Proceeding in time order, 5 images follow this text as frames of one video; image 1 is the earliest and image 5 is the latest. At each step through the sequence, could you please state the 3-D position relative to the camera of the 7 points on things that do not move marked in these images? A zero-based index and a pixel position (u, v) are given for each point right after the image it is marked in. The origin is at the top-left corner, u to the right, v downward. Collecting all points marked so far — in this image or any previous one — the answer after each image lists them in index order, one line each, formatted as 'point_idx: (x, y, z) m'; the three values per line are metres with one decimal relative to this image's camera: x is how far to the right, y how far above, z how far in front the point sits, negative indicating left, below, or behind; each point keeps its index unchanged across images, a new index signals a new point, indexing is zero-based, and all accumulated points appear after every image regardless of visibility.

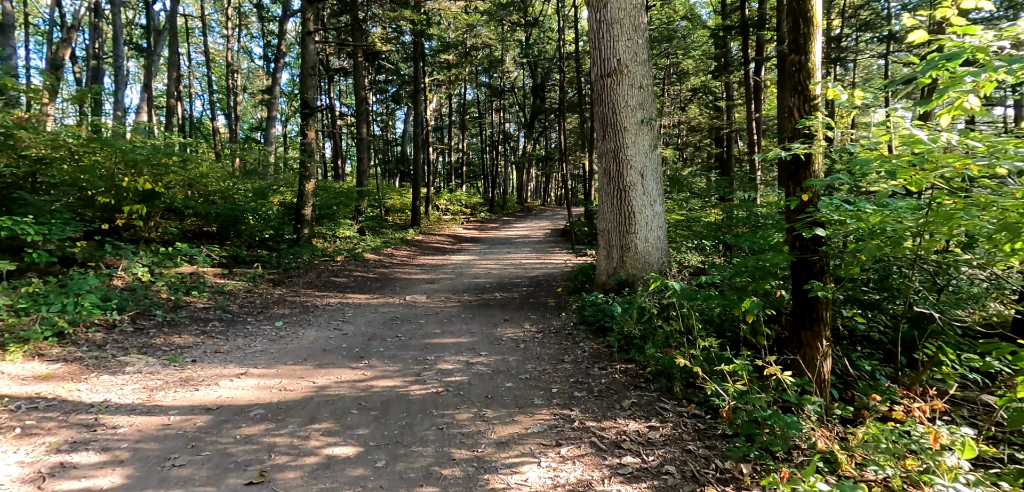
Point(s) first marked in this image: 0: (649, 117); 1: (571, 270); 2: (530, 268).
0: (+1.9, +1.8, +7.2) m
1: (+1.4, -0.6, +12.2) m
2: (+0.5, -0.6, +14.7) m
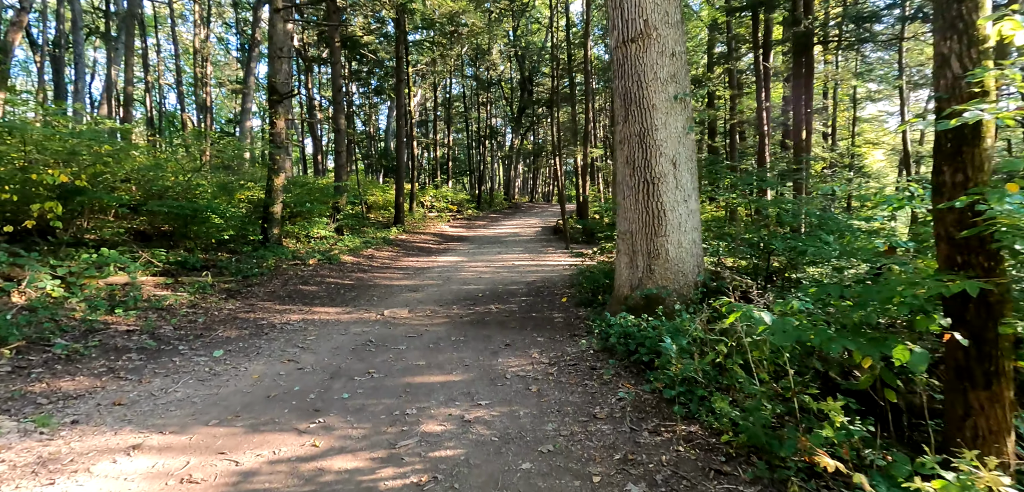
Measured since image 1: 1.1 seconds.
0: (+1.9, +1.7, +5.9) m
1: (+1.3, -0.6, +10.8) m
2: (+0.3, -0.7, +13.3) m
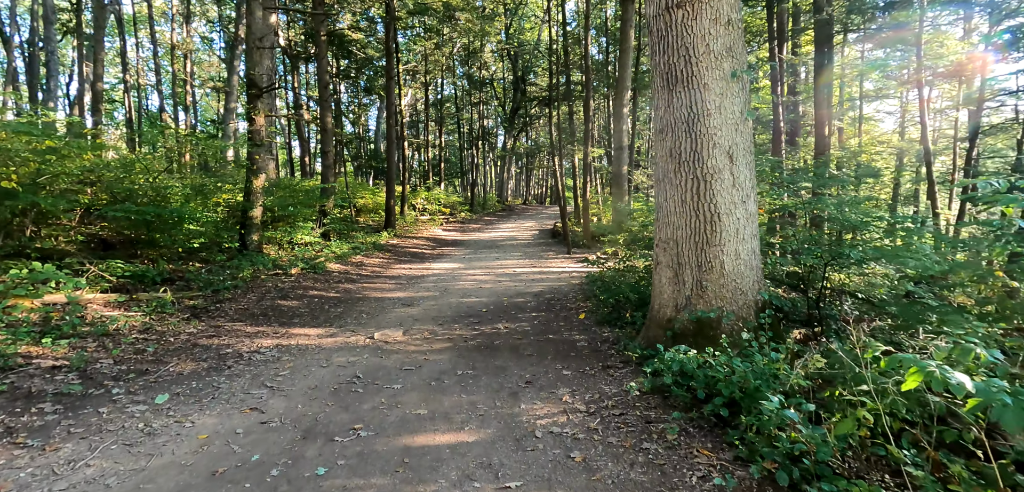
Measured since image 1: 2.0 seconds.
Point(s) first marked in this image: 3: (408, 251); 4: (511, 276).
0: (+2.1, +1.6, +4.8) m
1: (+1.4, -0.8, +9.7) m
2: (+0.4, -0.8, +12.2) m
3: (-3.6, -0.2, +18.2) m
4: (0.0, -0.8, +12.9) m
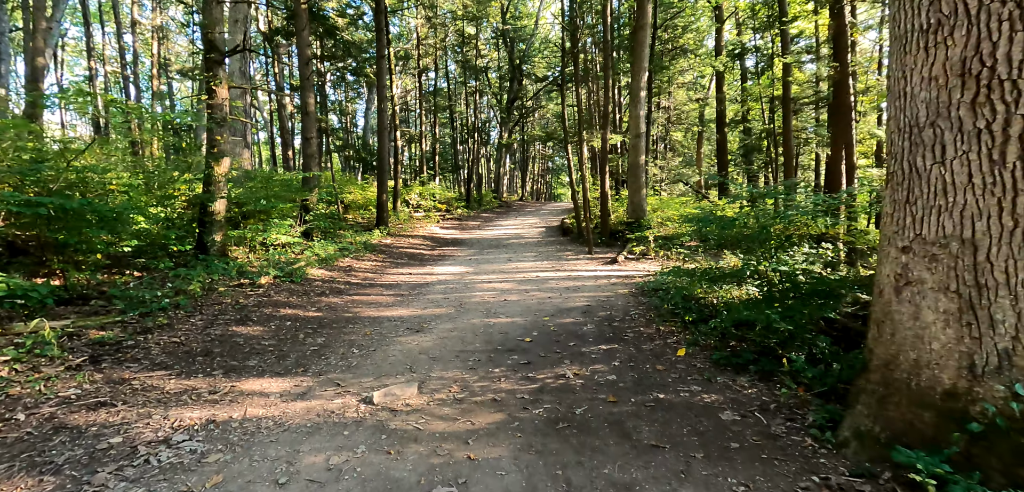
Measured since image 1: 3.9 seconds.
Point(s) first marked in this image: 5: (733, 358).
0: (+2.7, +1.6, +2.3) m
1: (+2.0, -0.8, +7.3) m
2: (+0.9, -0.8, +9.7) m
3: (-3.2, -0.2, +15.7) m
4: (+0.5, -0.8, +10.5) m
5: (+1.9, -0.9, +4.6) m
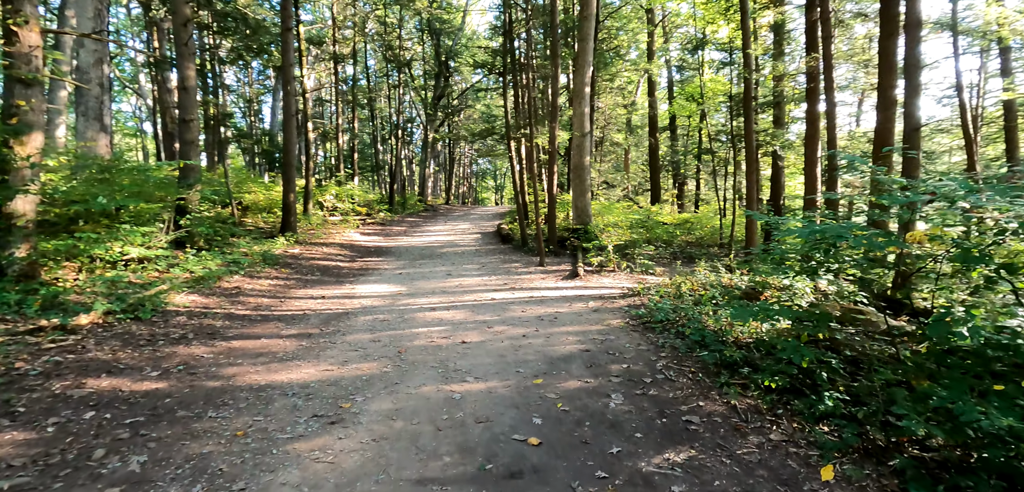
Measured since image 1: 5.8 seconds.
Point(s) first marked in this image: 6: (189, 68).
0: (+3.2, +1.4, +0.3) m
1: (+1.7, -1.0, +5.0) m
2: (+0.3, -1.0, +7.2) m
3: (-4.7, -0.5, +12.6) m
4: (-0.2, -1.0, +7.9) m
5: (+2.1, -1.1, +2.3) m
6: (-8.1, +4.5, +13.1) m
